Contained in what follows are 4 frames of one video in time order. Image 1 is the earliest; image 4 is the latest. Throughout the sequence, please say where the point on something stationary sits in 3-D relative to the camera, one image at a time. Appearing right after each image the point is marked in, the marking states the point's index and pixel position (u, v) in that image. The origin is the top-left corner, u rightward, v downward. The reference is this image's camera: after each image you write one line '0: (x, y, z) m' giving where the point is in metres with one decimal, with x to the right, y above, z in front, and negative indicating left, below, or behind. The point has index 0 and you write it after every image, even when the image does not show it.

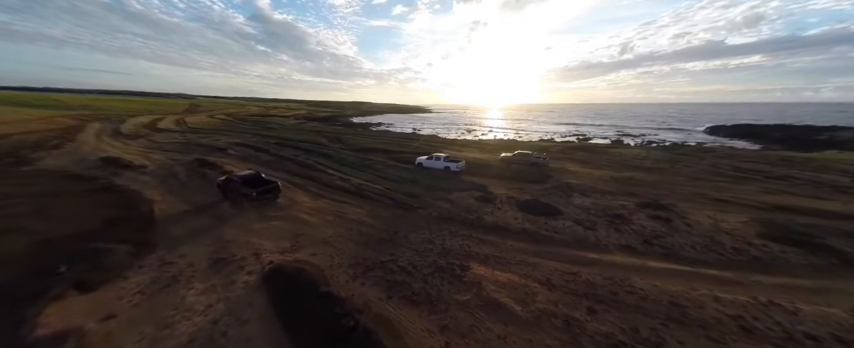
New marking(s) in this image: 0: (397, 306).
0: (-1.0, -4.3, +7.8) m
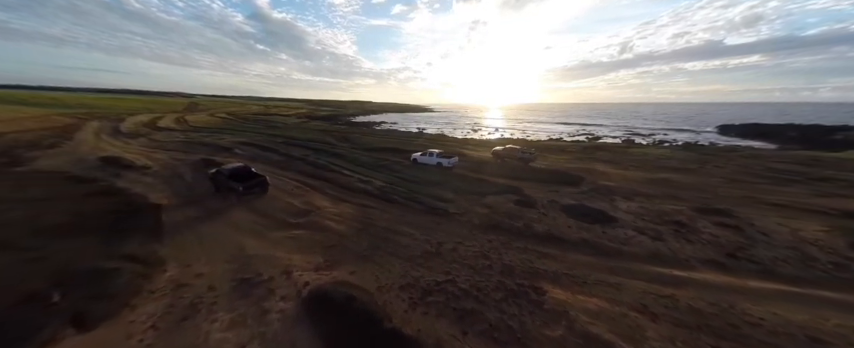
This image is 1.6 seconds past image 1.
0: (+1.4, -4.5, +6.1) m
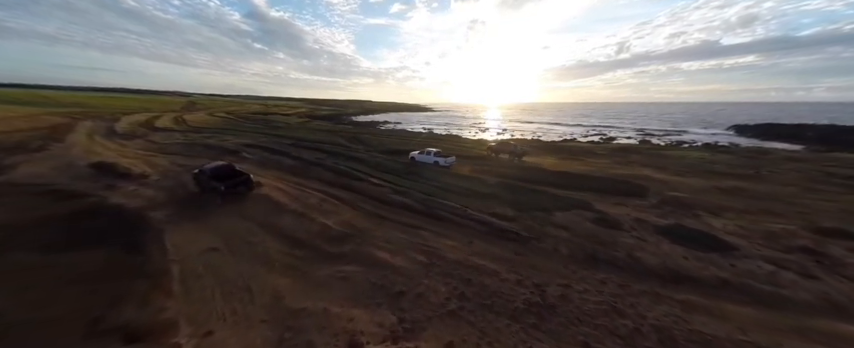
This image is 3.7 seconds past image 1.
0: (+4.9, -5.3, +3.3) m
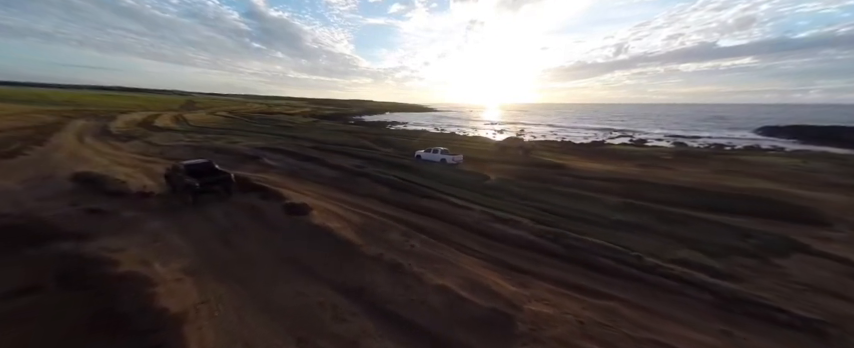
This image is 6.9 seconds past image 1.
0: (+11.3, -6.4, -1.8) m
